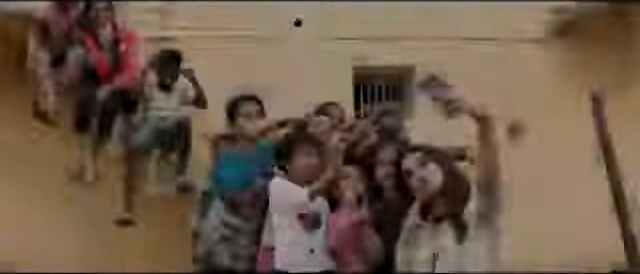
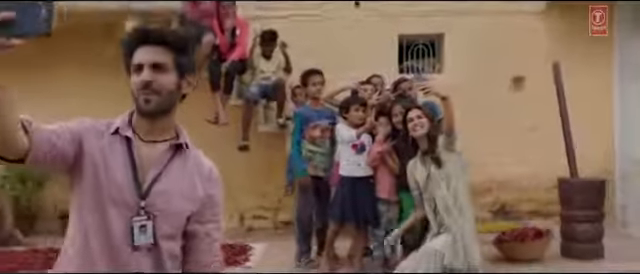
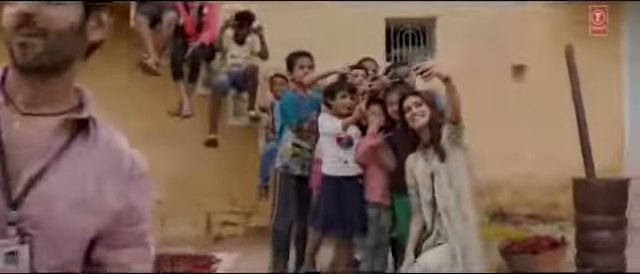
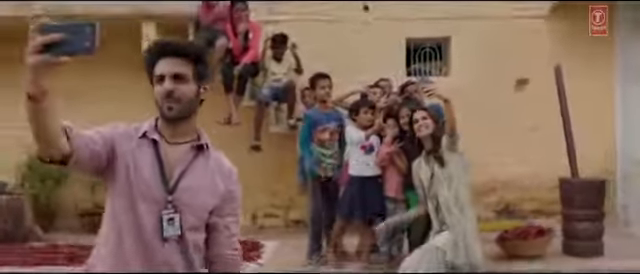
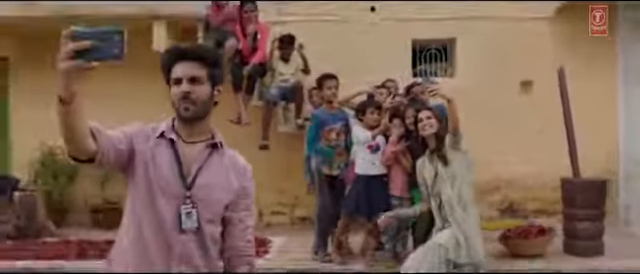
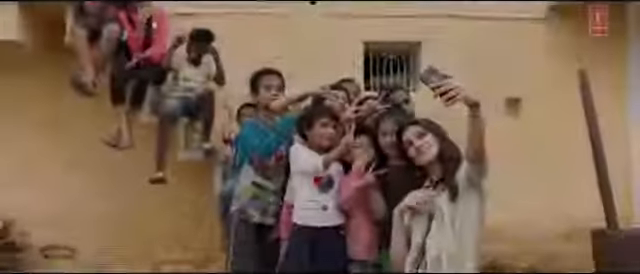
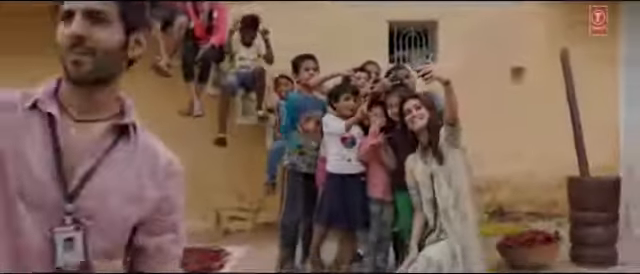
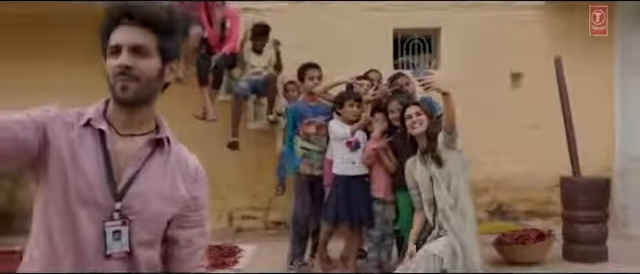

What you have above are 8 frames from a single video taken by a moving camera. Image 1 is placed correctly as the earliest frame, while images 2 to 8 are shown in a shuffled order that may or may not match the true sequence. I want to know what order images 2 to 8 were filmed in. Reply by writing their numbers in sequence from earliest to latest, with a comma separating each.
6, 3, 7, 8, 2, 4, 5
